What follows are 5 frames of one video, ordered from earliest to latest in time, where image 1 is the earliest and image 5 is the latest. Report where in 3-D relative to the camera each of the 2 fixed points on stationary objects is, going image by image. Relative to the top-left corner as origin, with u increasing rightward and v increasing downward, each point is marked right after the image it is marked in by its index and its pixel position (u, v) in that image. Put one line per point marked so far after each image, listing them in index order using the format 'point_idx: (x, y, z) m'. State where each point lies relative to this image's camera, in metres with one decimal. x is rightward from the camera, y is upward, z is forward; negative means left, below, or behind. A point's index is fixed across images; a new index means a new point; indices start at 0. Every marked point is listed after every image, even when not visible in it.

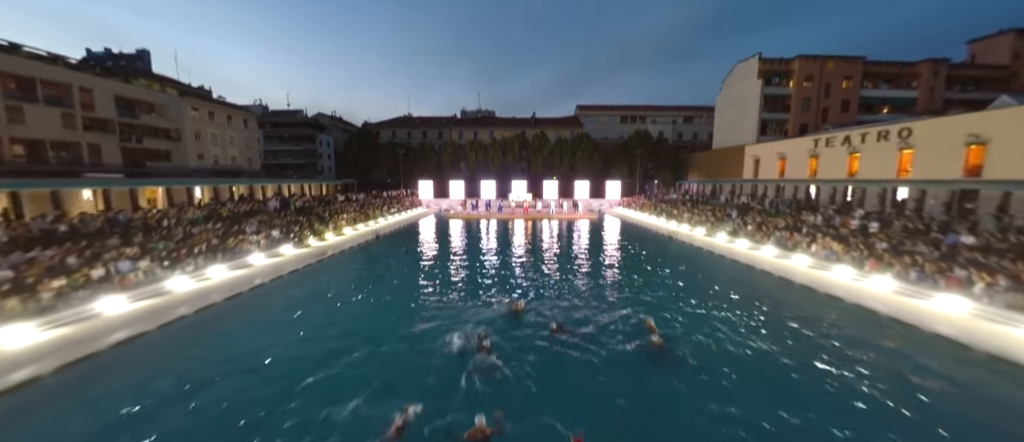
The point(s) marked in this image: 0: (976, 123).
0: (+24.5, +5.1, +17.4) m
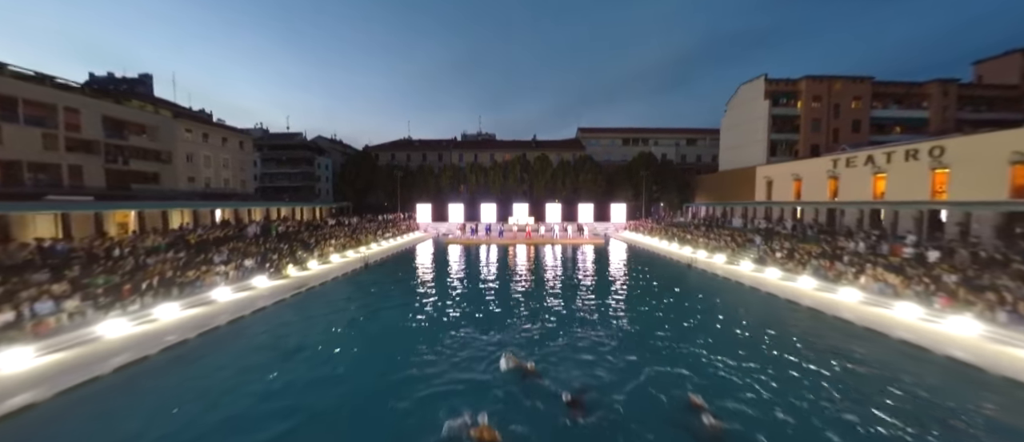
0: (+24.6, +3.9, +16.0) m
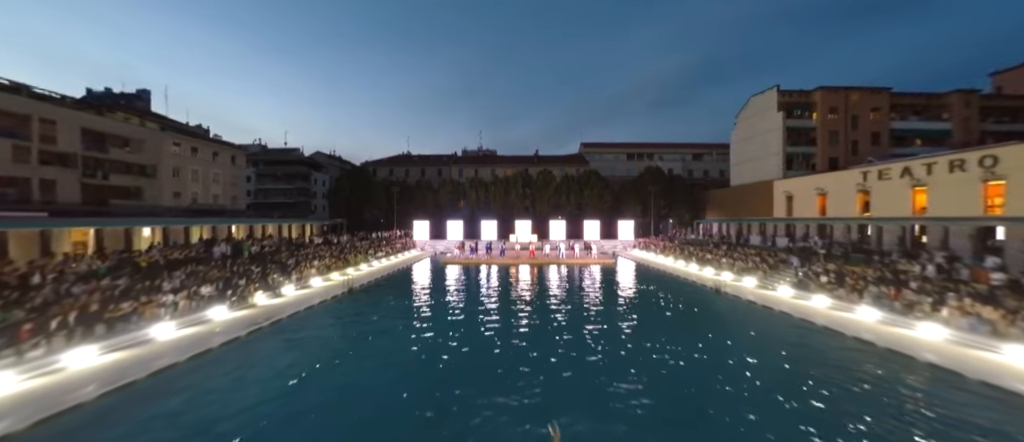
0: (+24.7, +3.1, +14.0) m
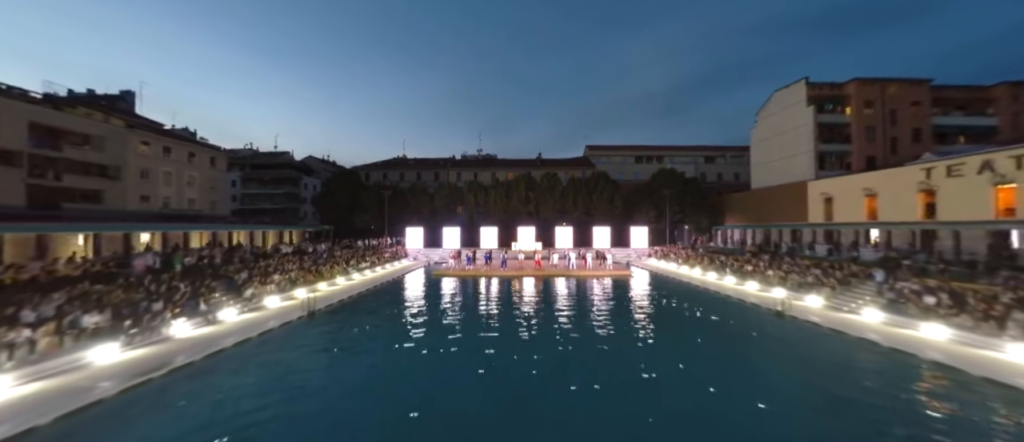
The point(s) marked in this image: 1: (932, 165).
0: (+24.9, +3.1, +10.7) m
1: (+24.5, +3.3, +19.2) m
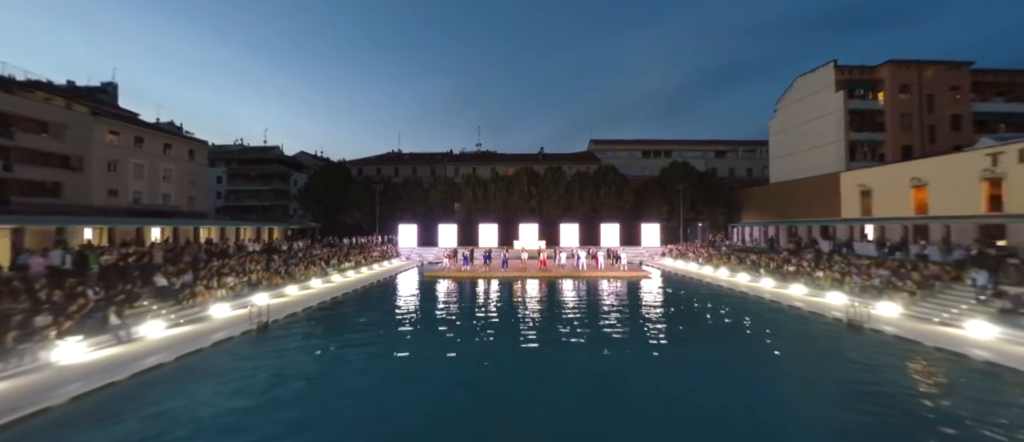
0: (+25.1, +3.4, +8.1) m
1: (+24.7, +3.7, +16.6) m
